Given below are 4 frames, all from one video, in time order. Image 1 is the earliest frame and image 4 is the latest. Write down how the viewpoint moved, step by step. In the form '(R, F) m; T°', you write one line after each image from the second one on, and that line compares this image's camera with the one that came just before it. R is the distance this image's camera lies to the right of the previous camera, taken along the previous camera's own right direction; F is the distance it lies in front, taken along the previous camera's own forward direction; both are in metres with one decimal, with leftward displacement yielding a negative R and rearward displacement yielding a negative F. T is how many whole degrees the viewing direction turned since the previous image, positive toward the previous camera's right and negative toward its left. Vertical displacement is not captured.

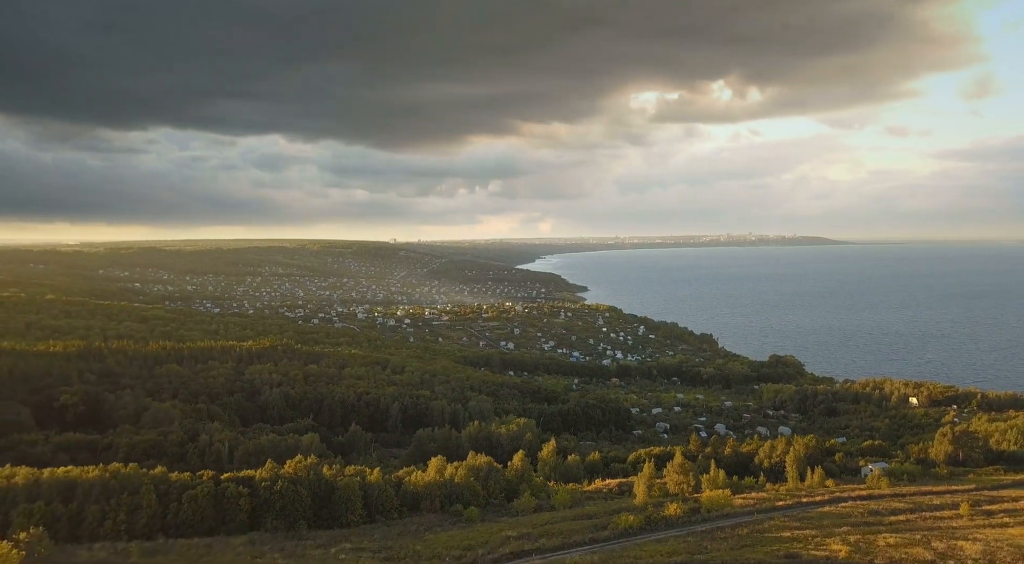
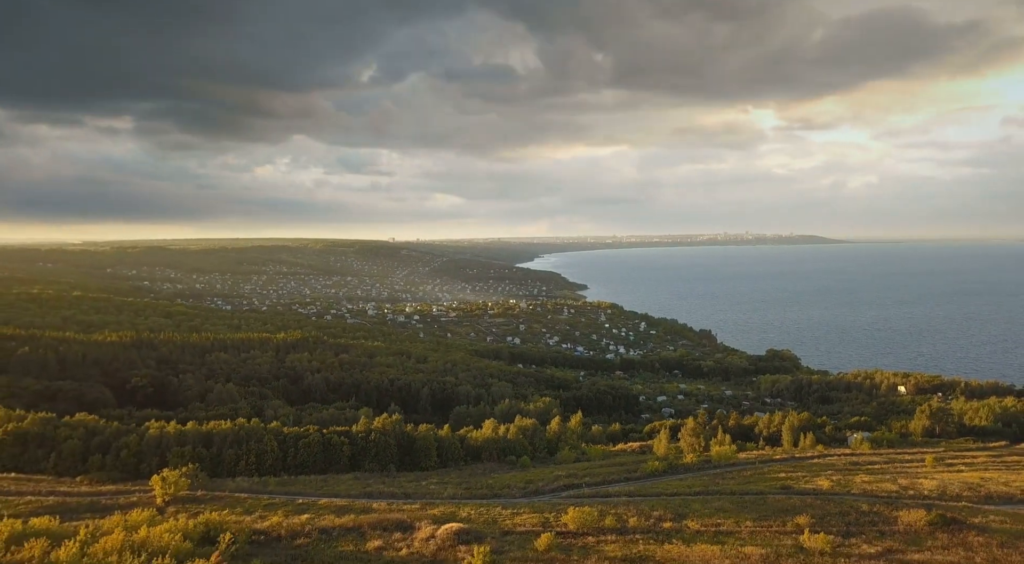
(-2.0, -6.1) m; 0°
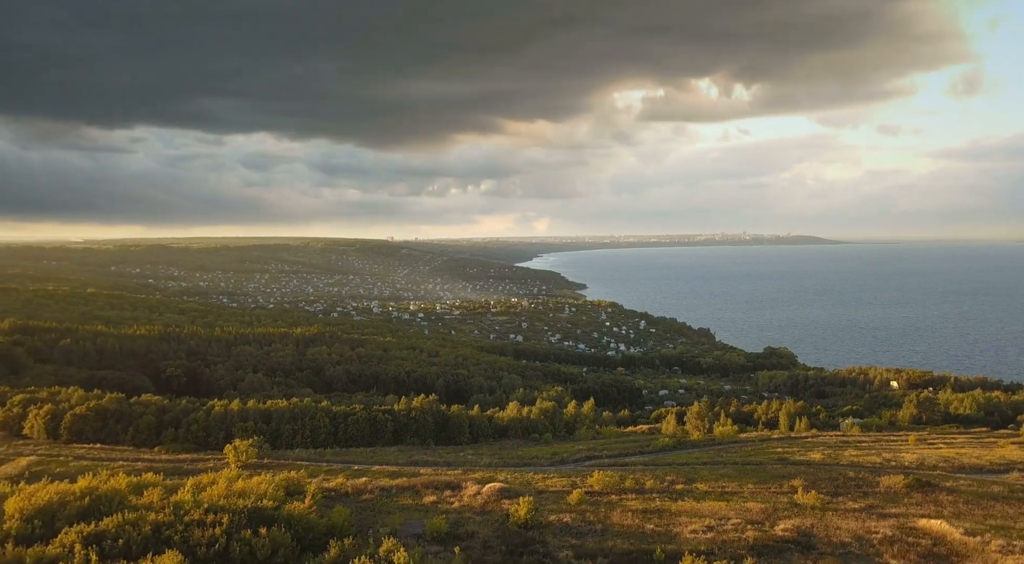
(-1.2, -3.7) m; 0°
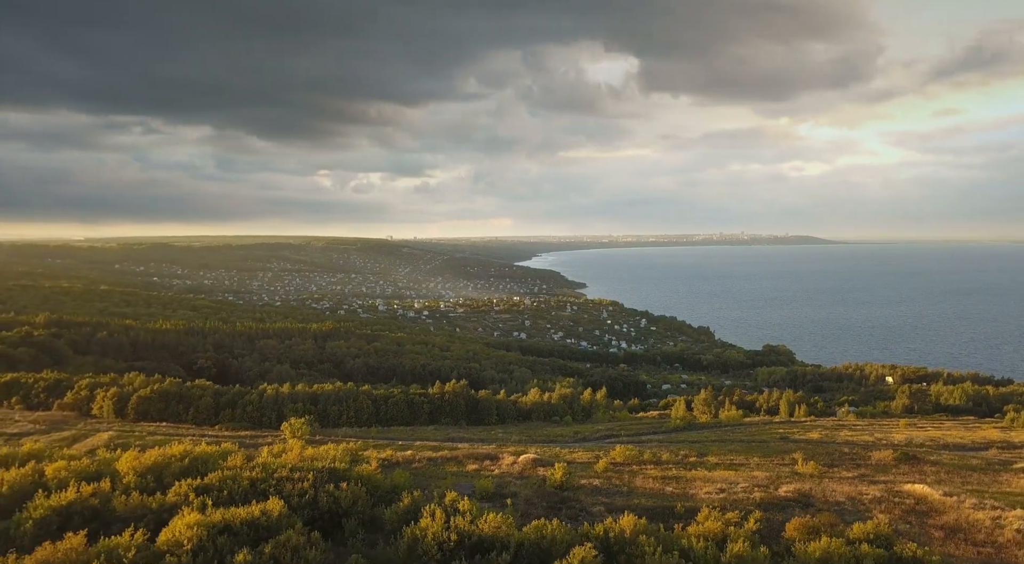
(-1.3, -3.4) m; 0°
